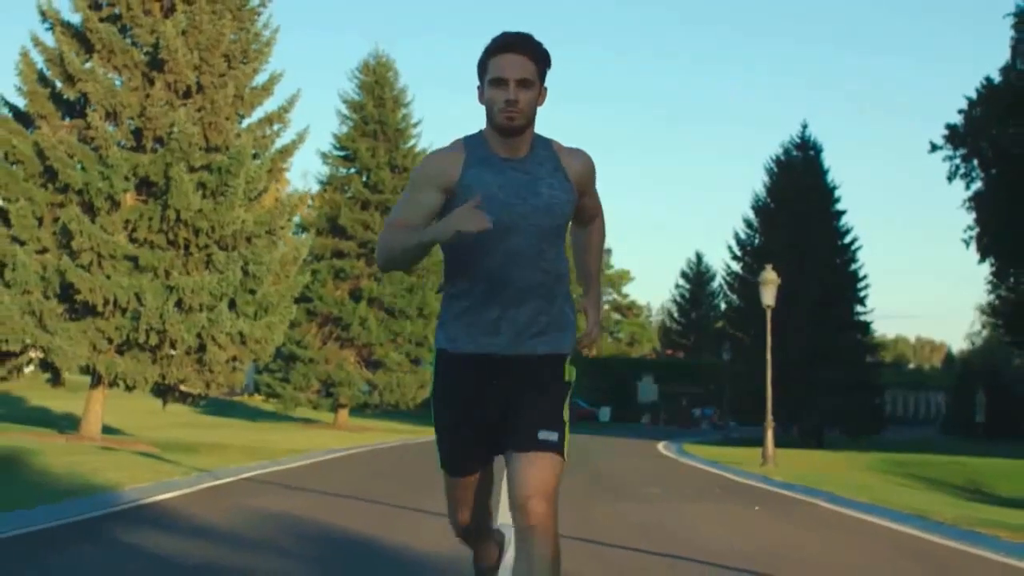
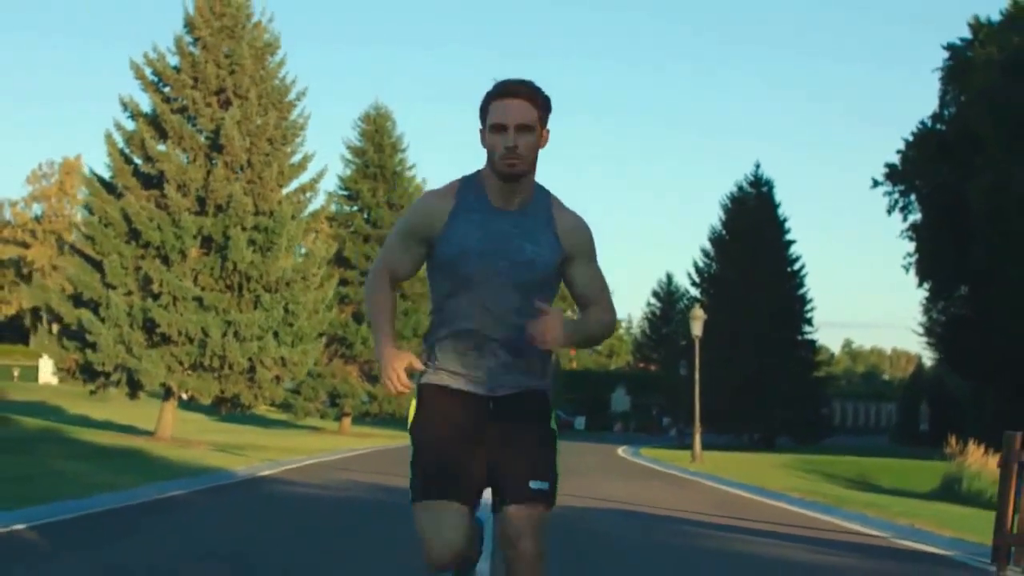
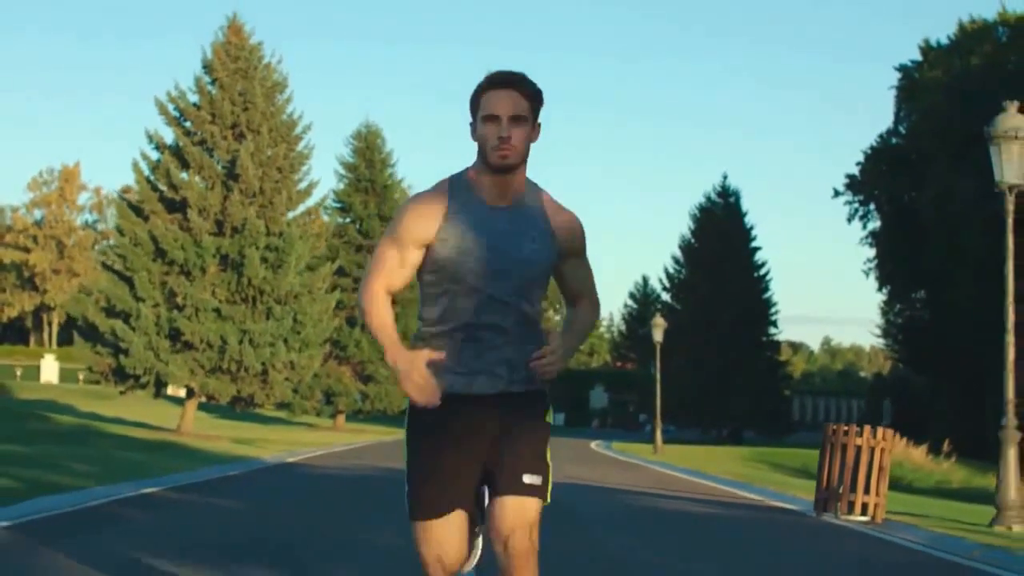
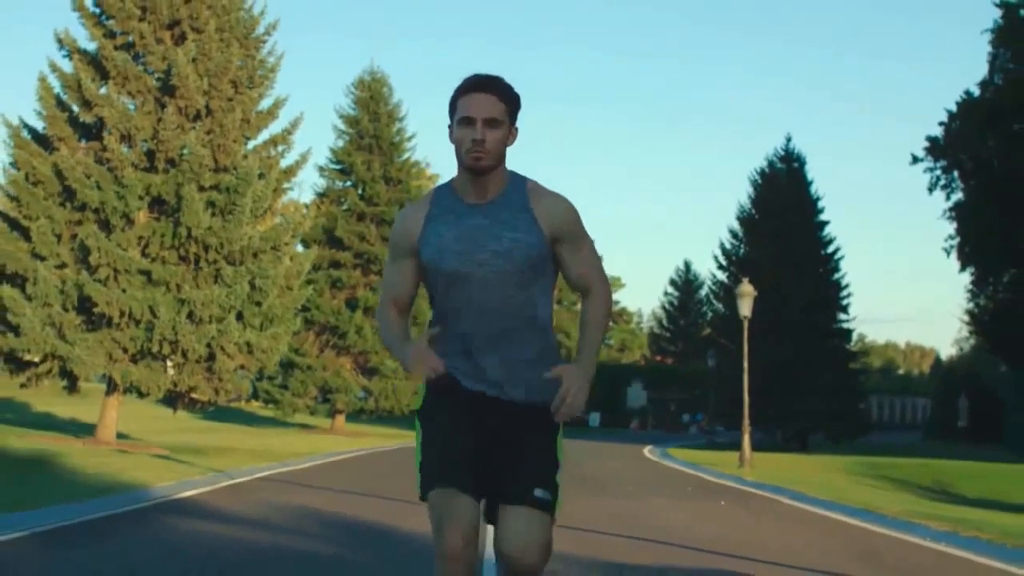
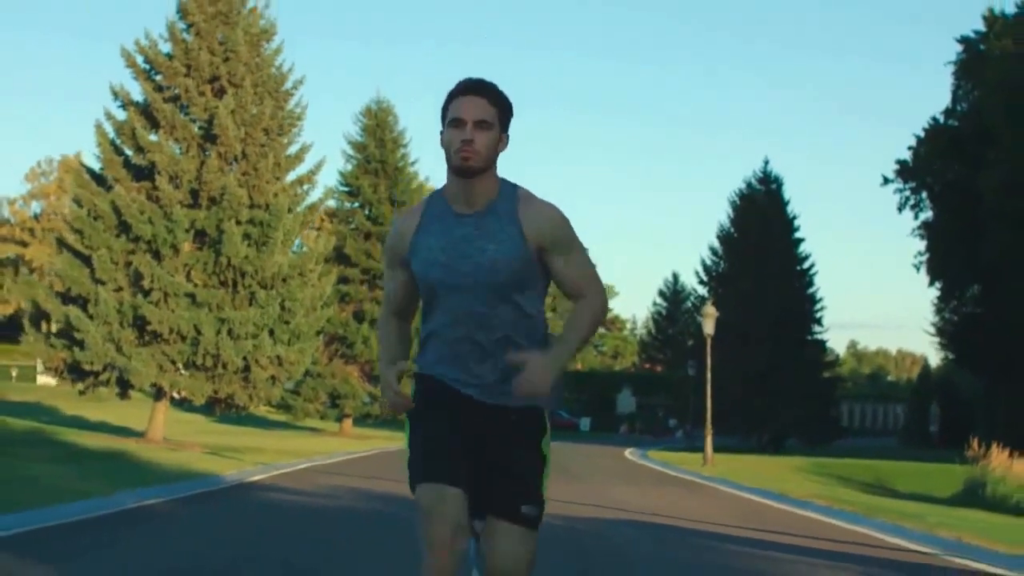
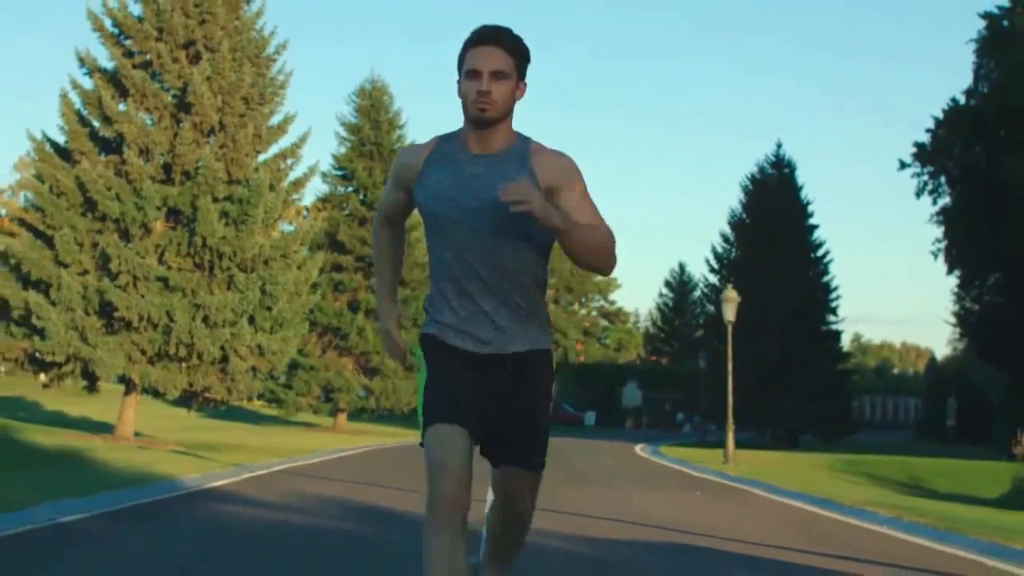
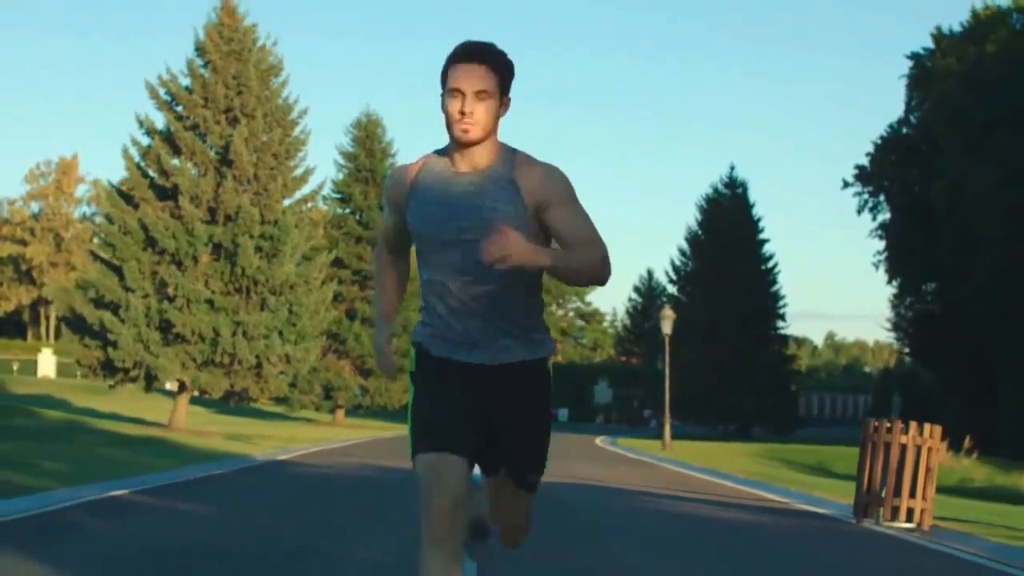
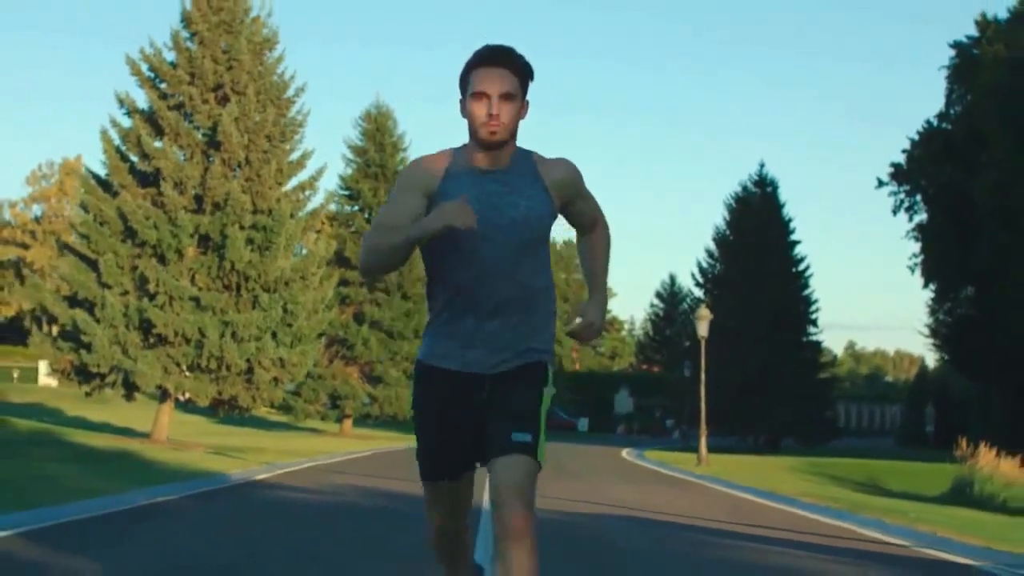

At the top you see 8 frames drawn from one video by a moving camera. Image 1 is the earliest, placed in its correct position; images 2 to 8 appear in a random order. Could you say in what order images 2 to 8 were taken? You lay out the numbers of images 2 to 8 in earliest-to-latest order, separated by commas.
4, 6, 5, 8, 2, 7, 3
